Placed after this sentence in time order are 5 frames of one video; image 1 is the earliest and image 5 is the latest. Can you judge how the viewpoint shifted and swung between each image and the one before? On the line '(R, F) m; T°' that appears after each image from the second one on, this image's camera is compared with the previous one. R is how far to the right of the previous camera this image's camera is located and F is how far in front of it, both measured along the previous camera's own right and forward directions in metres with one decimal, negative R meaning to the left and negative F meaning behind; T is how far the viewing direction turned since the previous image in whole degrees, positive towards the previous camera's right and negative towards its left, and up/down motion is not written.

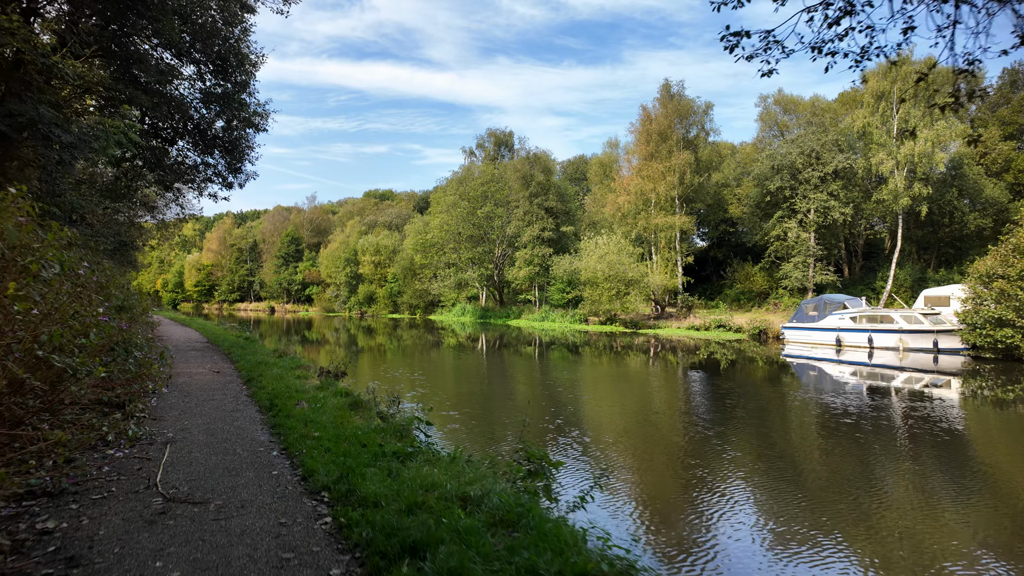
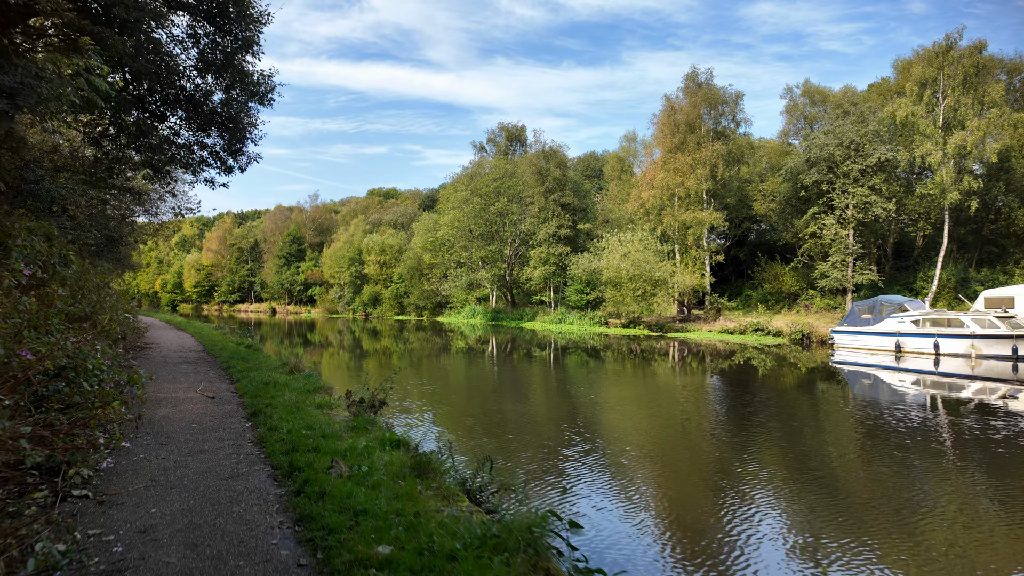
(-0.8, +1.5) m; 0°
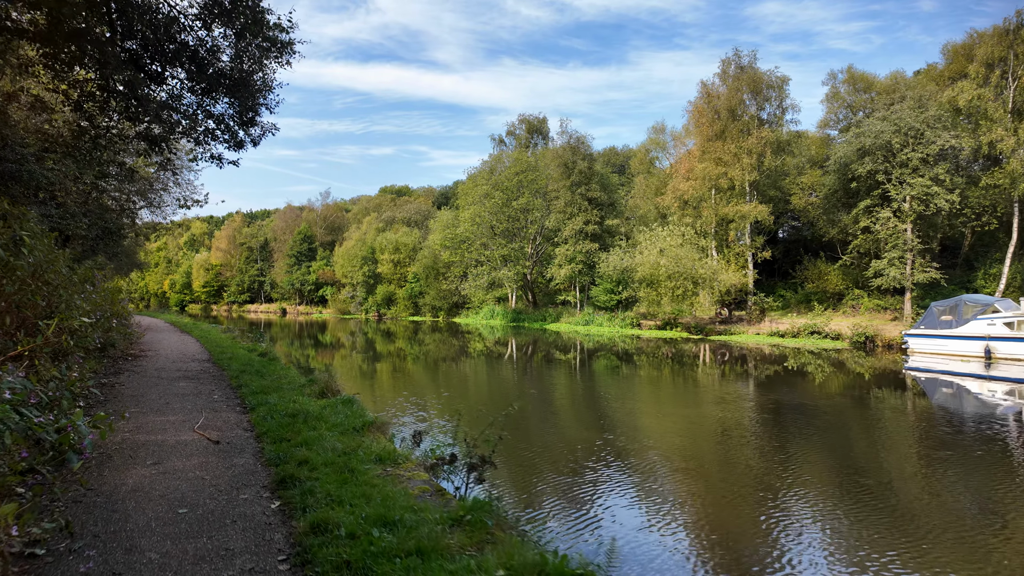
(-0.9, +1.6) m; -1°
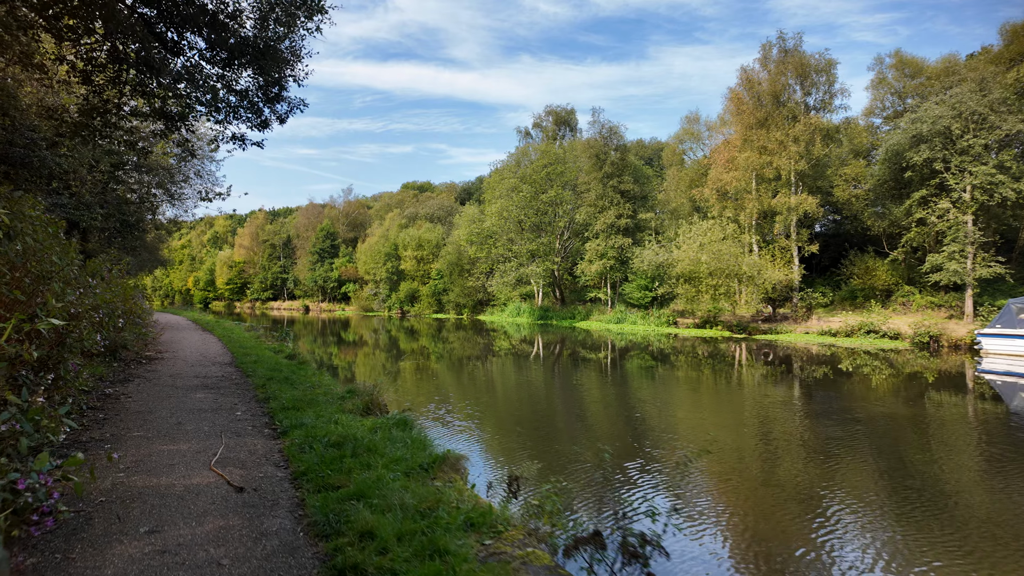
(-0.5, +0.9) m; -2°
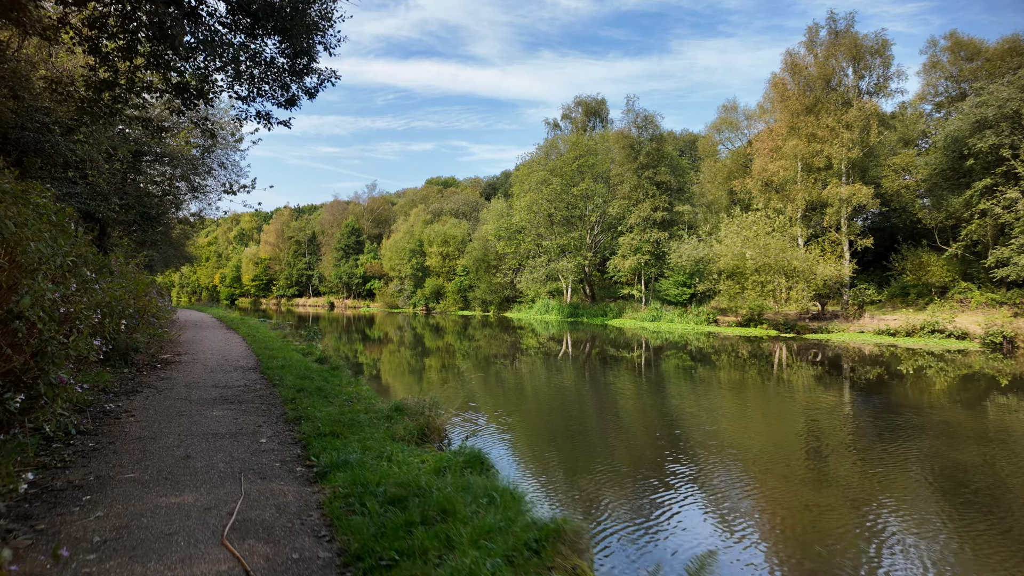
(-0.5, +0.9) m; -2°
